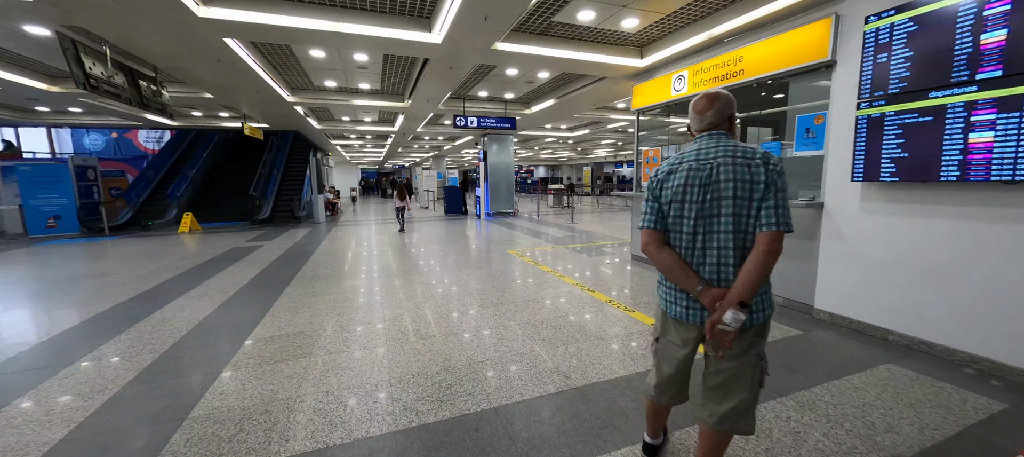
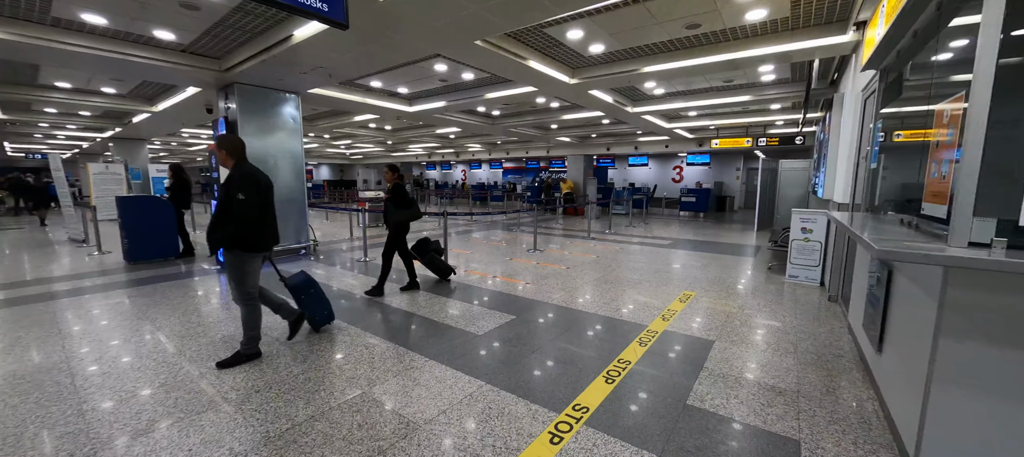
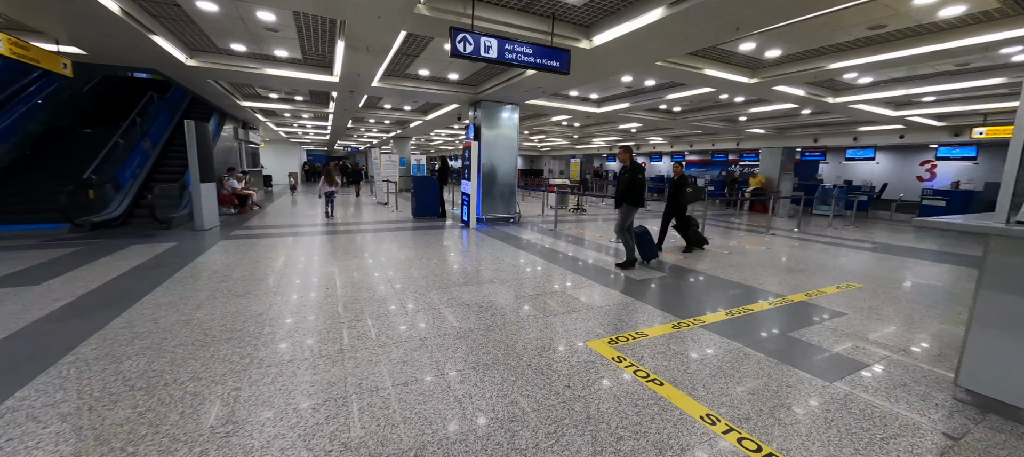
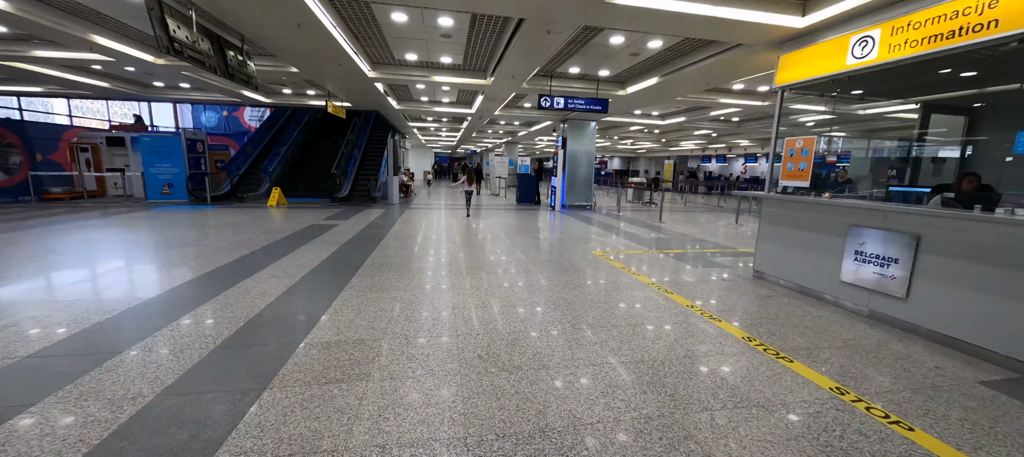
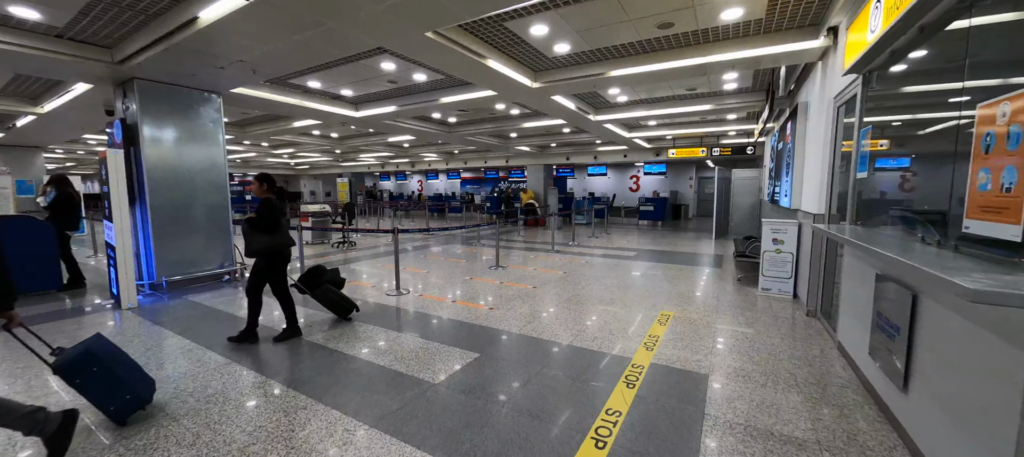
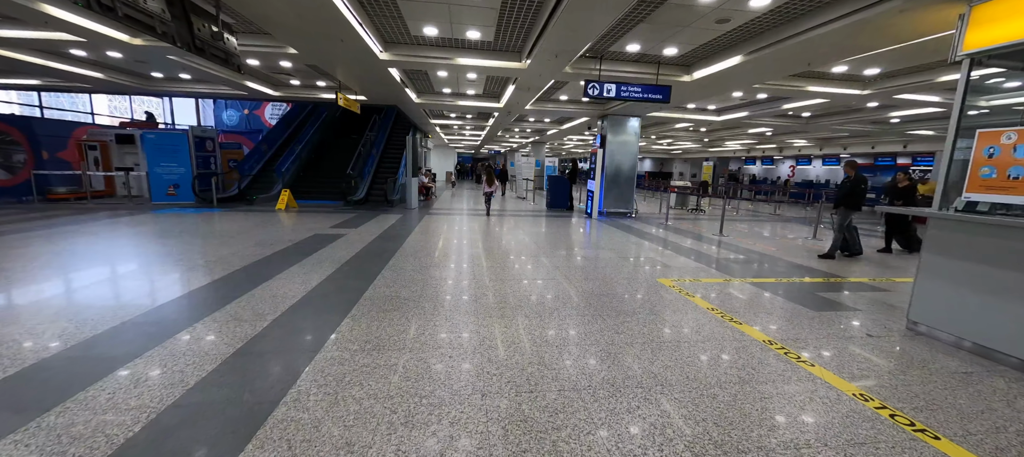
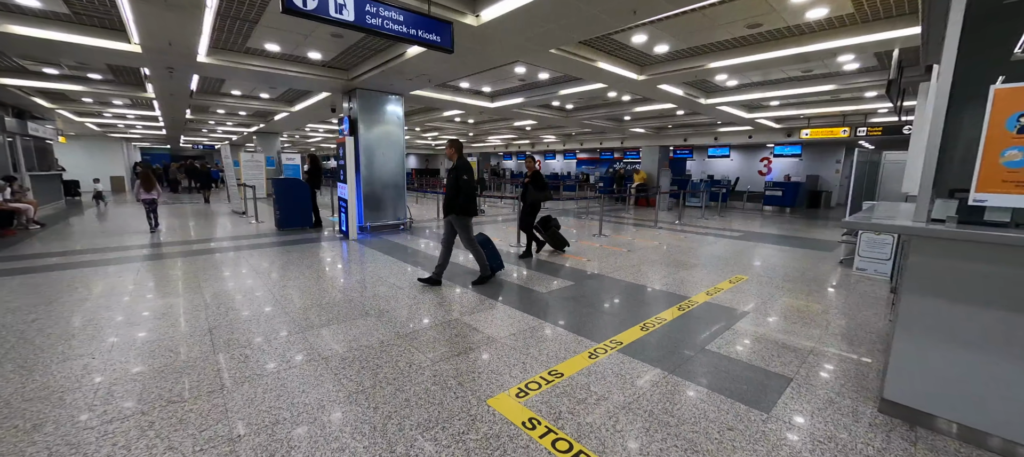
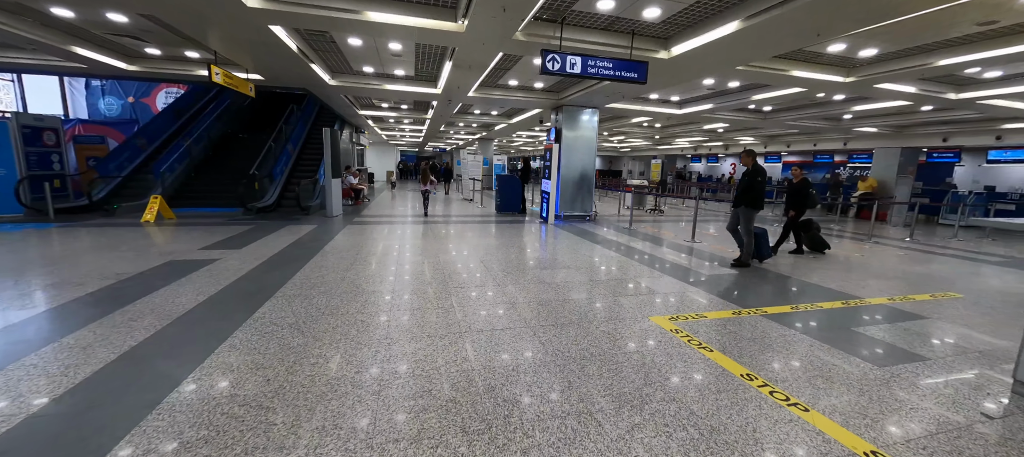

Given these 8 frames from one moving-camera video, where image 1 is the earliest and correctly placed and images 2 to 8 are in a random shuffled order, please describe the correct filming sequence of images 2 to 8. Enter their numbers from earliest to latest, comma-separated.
4, 6, 8, 3, 7, 2, 5
